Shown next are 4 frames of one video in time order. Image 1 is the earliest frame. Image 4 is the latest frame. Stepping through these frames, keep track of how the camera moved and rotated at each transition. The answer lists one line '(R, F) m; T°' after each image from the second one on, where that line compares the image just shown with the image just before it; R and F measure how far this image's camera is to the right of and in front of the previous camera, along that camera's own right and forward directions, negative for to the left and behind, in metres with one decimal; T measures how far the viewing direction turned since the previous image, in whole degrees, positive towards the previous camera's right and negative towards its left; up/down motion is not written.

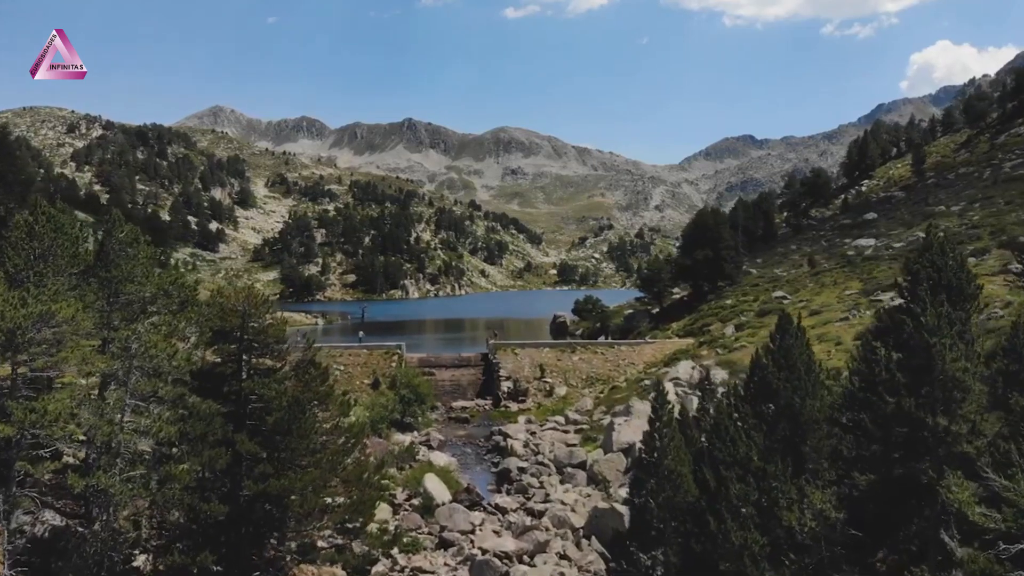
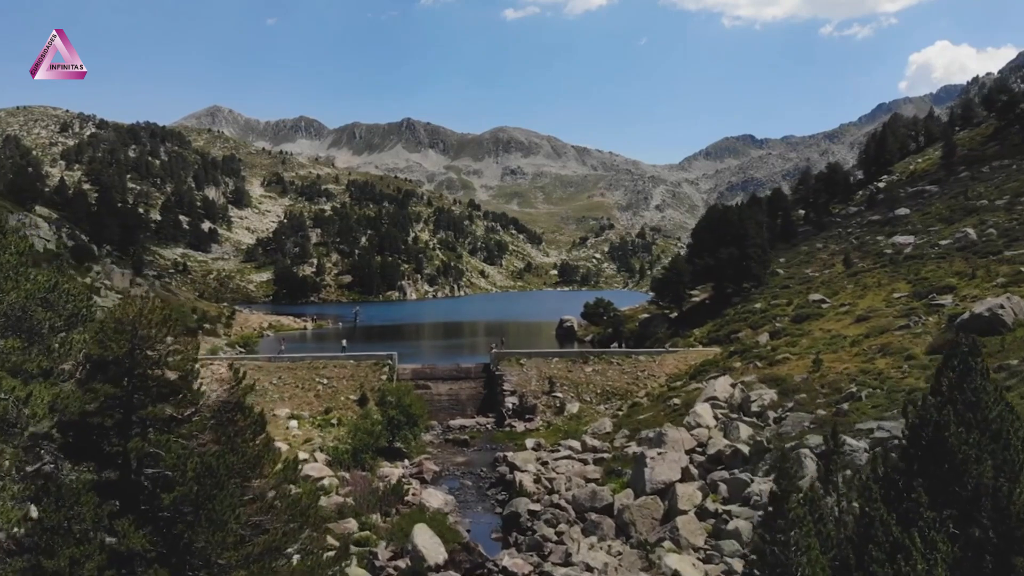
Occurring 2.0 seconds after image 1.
(-0.5, +6.2) m; 0°
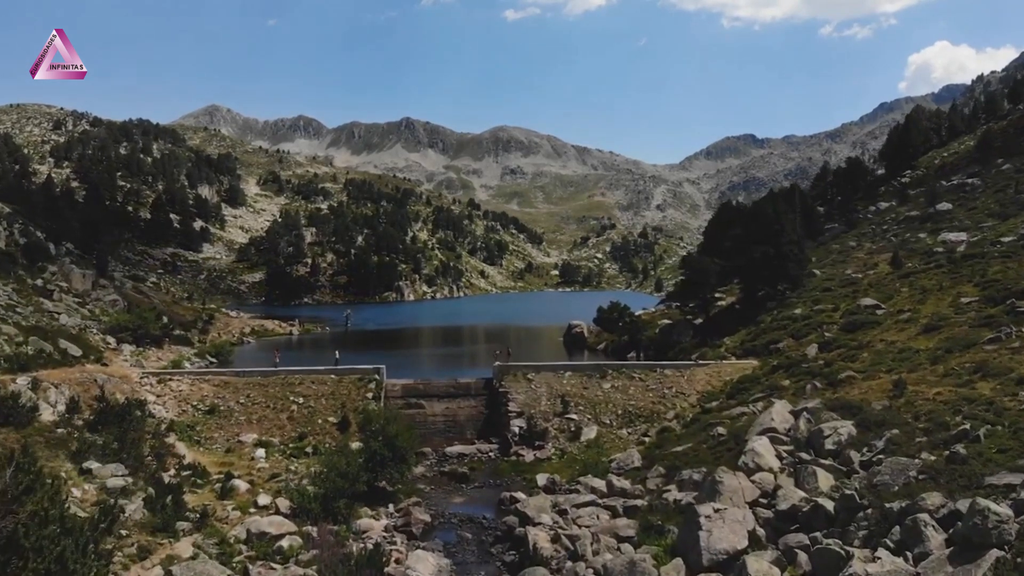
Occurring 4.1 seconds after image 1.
(-0.5, +6.7) m; 0°
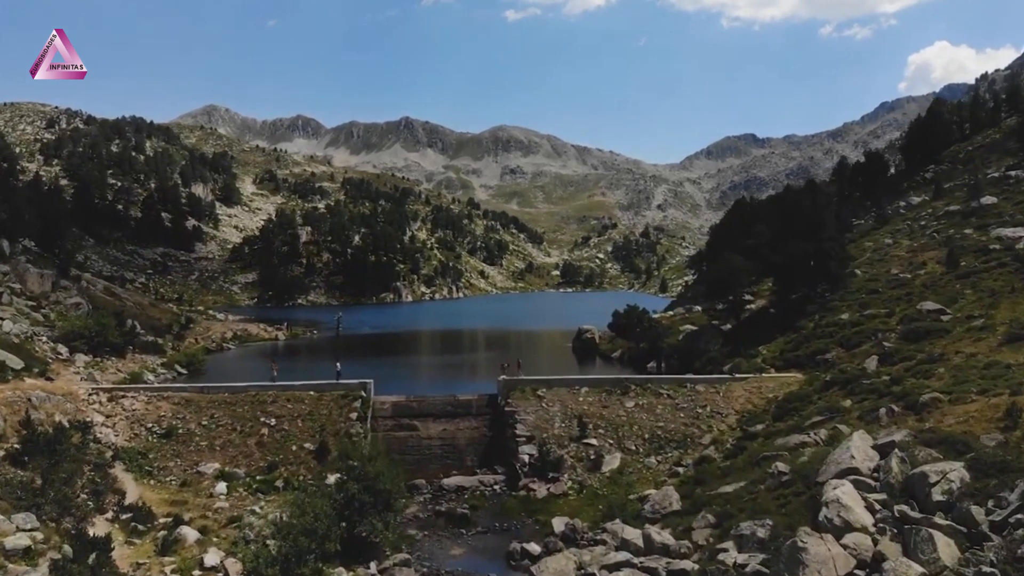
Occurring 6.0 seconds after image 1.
(-0.5, +5.9) m; 0°
